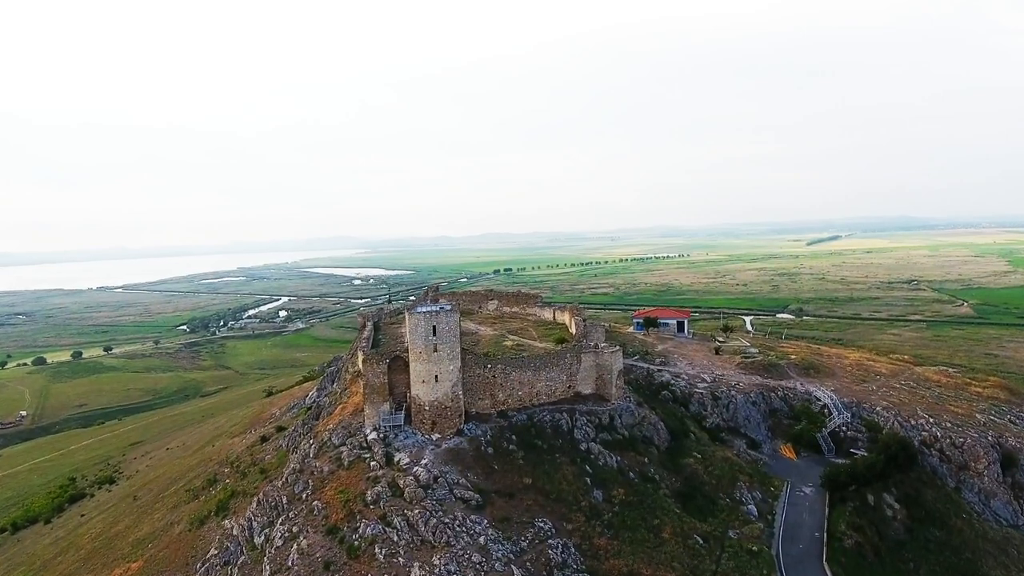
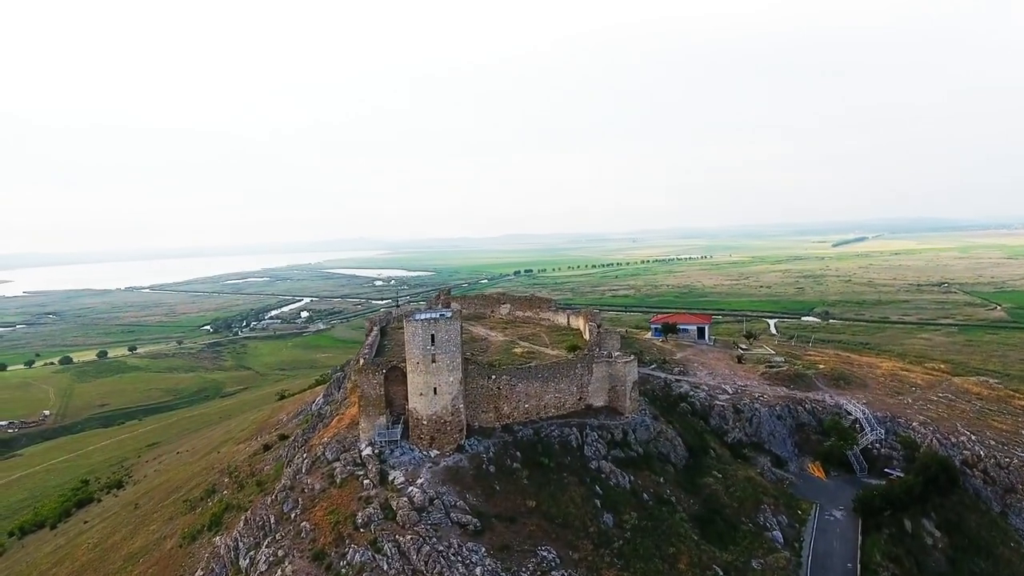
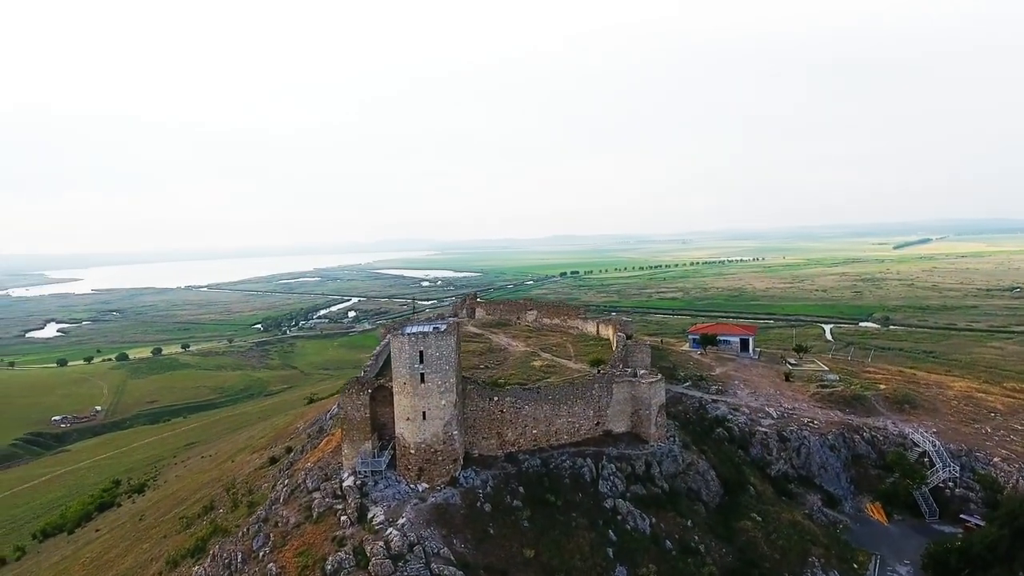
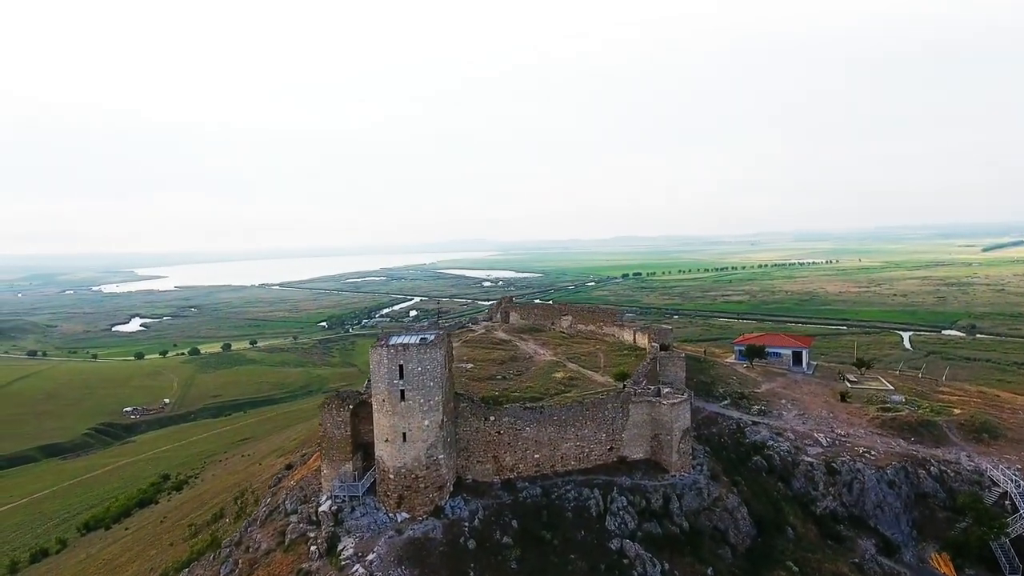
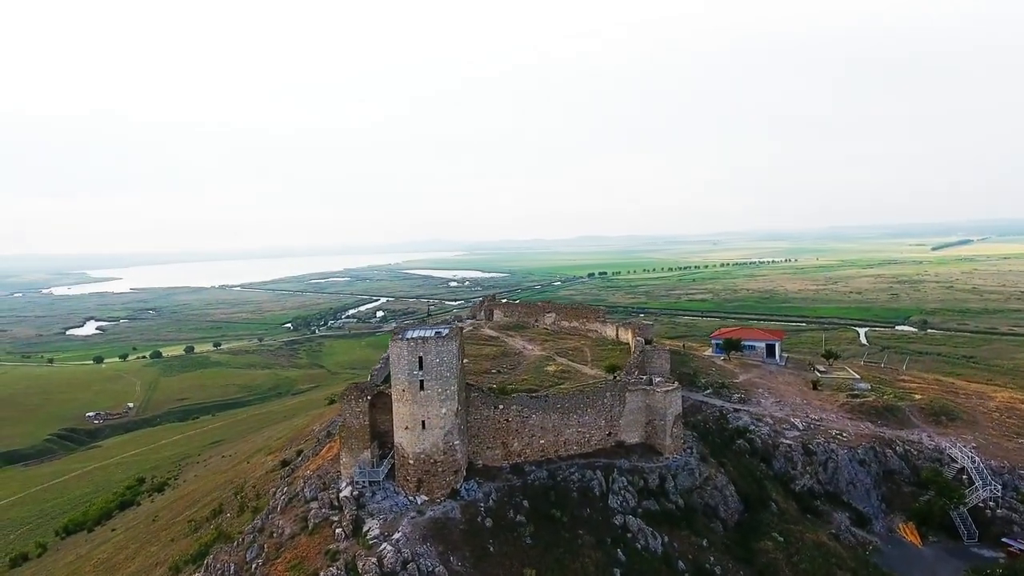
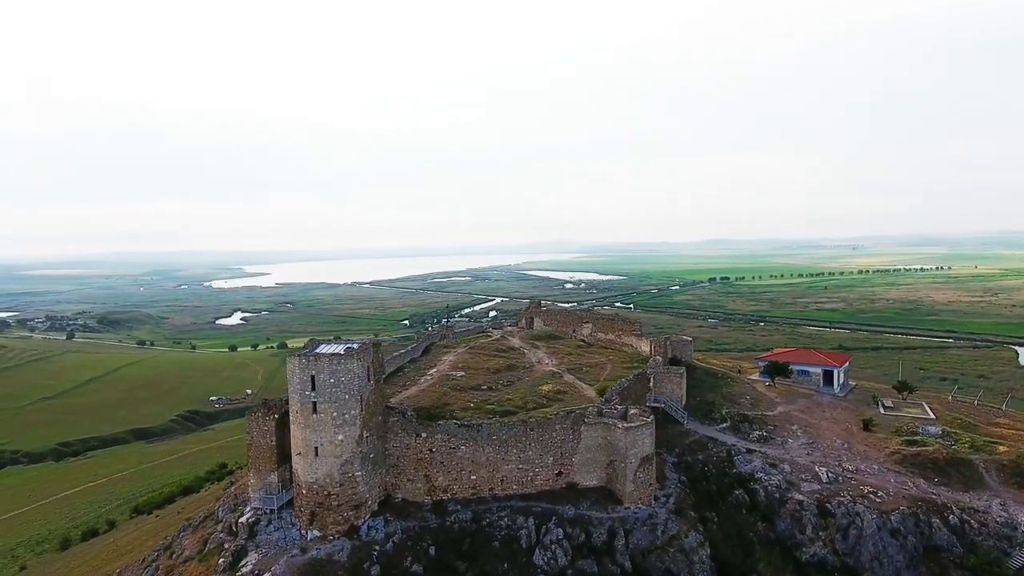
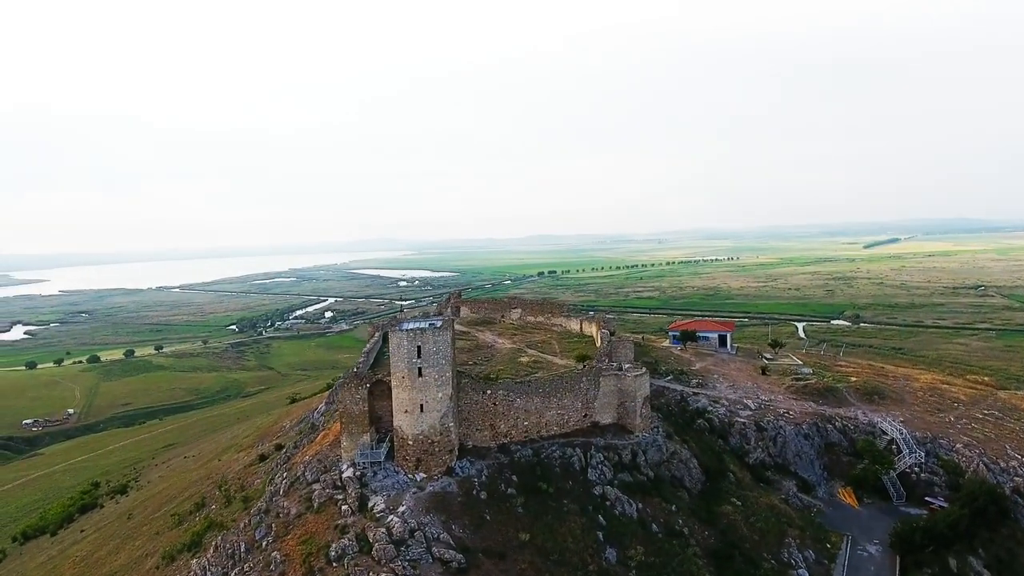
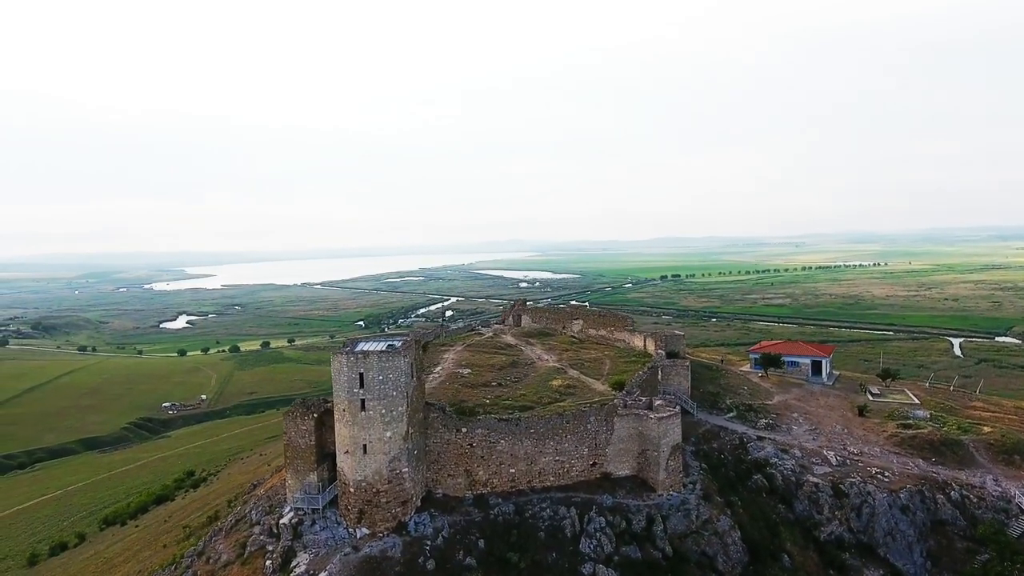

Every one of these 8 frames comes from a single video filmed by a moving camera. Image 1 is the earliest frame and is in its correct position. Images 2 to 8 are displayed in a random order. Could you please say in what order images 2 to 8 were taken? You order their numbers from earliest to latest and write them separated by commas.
2, 7, 3, 5, 4, 8, 6
